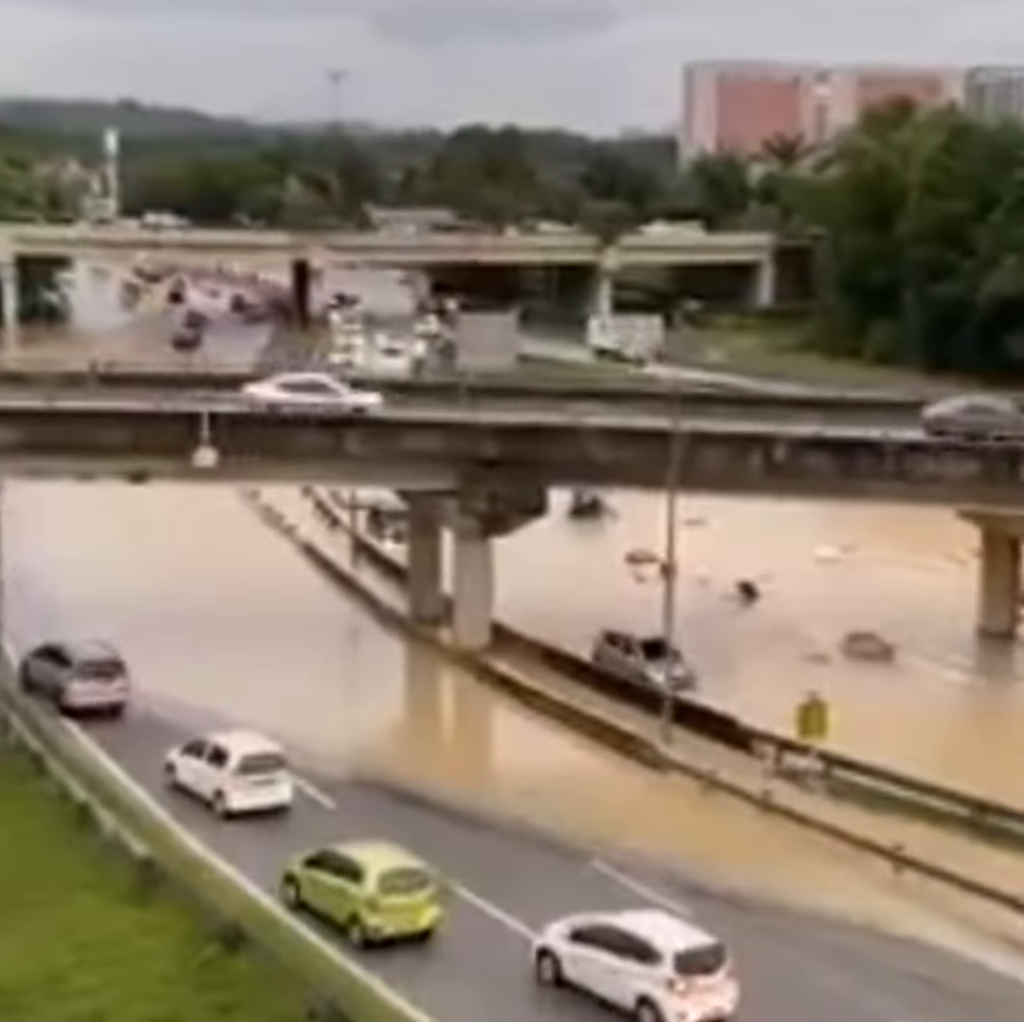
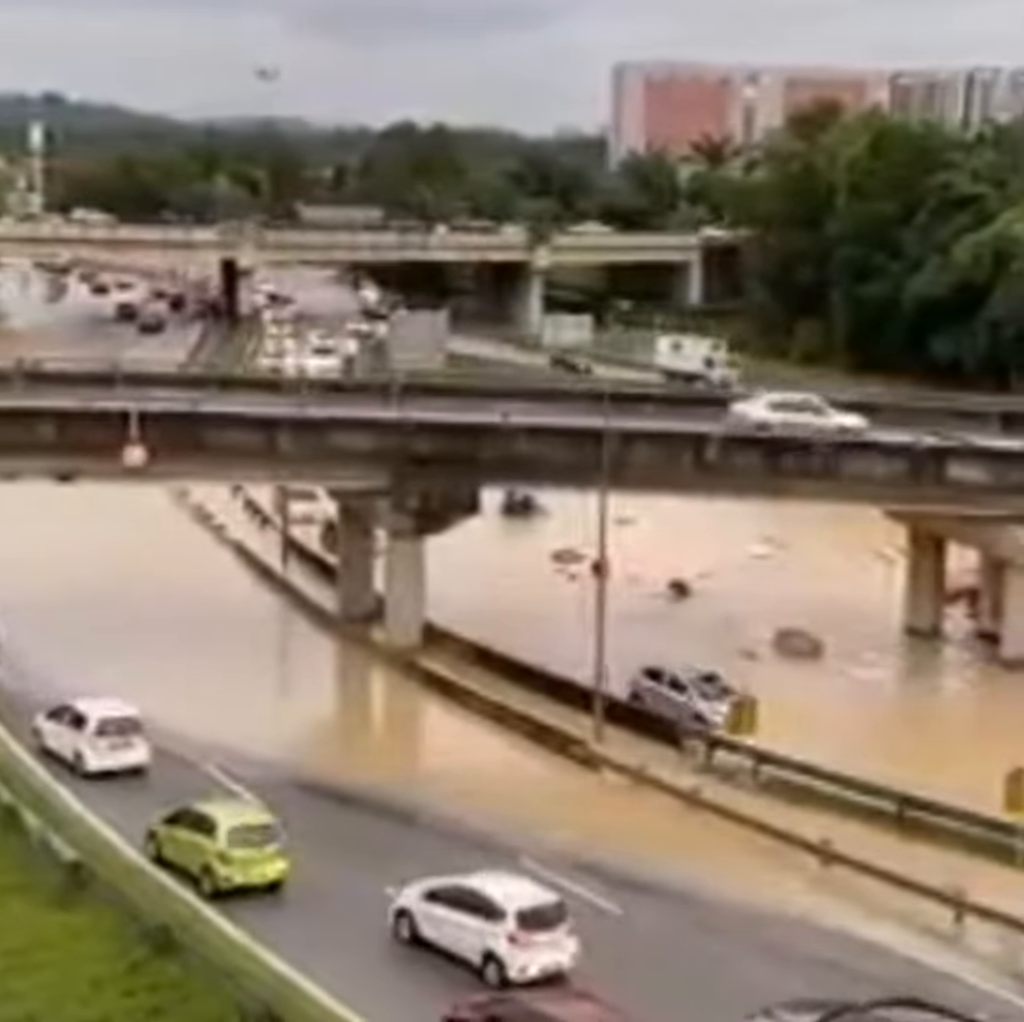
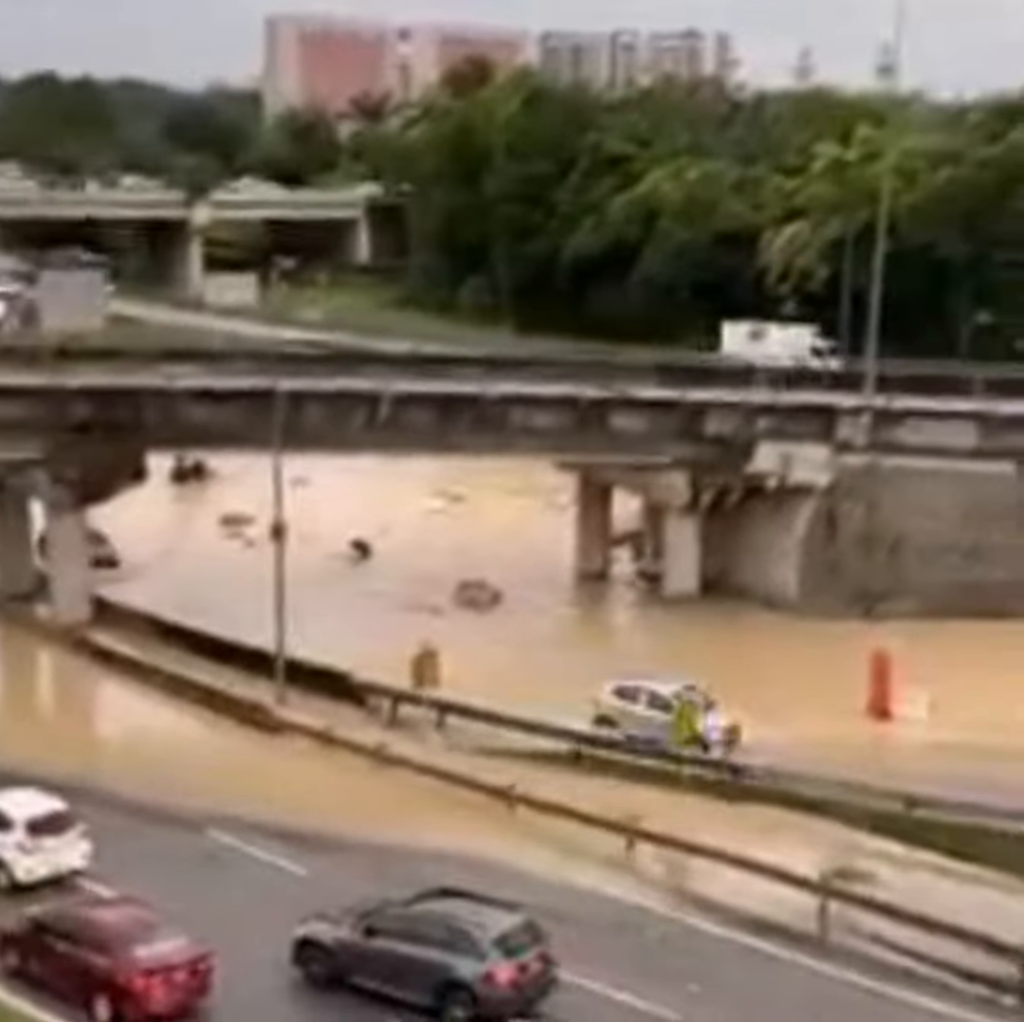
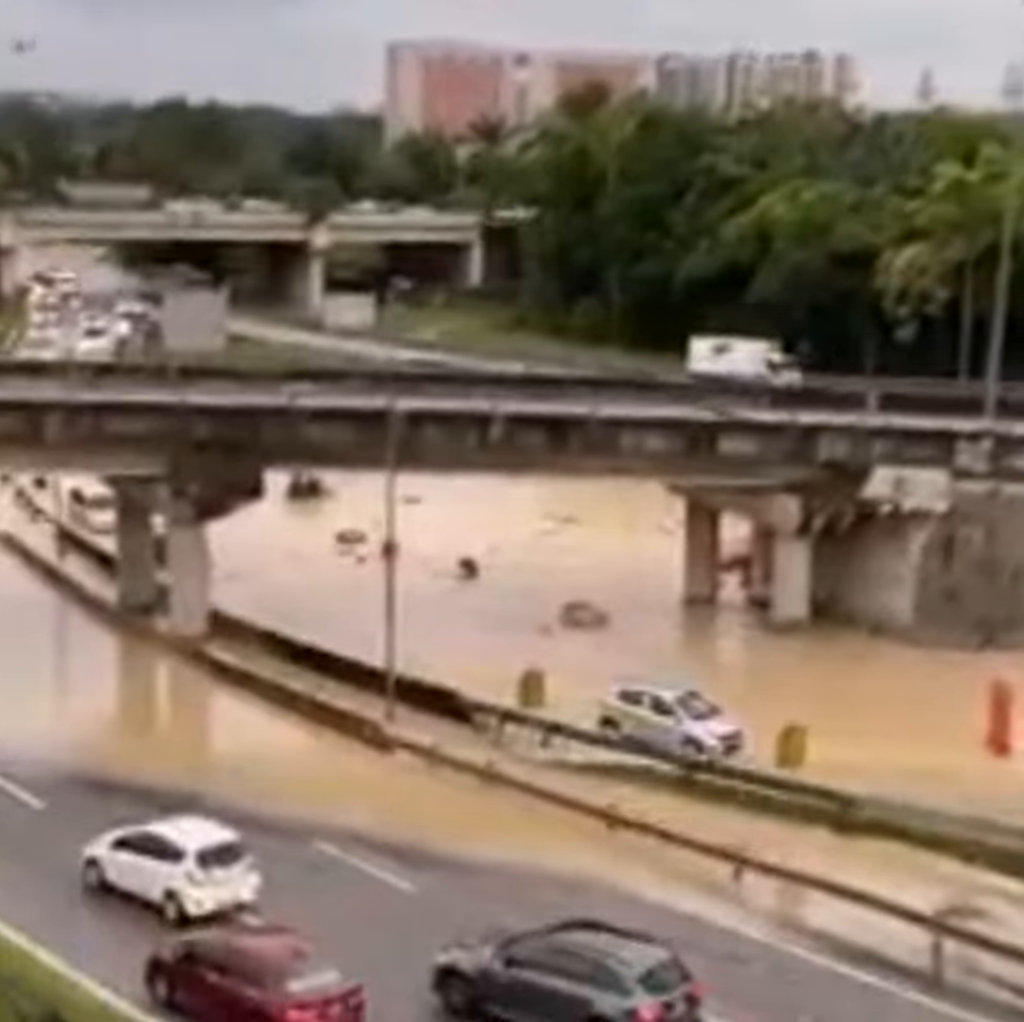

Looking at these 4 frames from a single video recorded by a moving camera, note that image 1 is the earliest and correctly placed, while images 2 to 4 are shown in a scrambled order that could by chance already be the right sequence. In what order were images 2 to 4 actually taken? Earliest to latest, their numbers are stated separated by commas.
2, 4, 3
